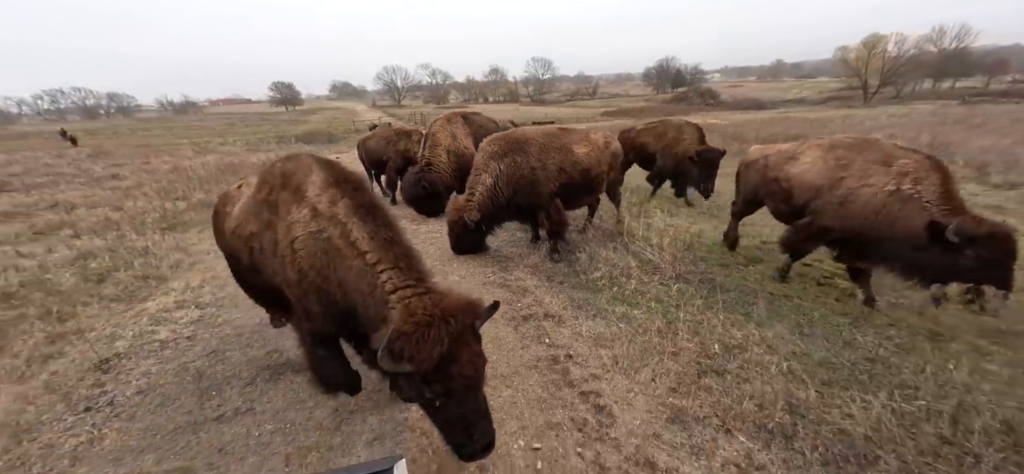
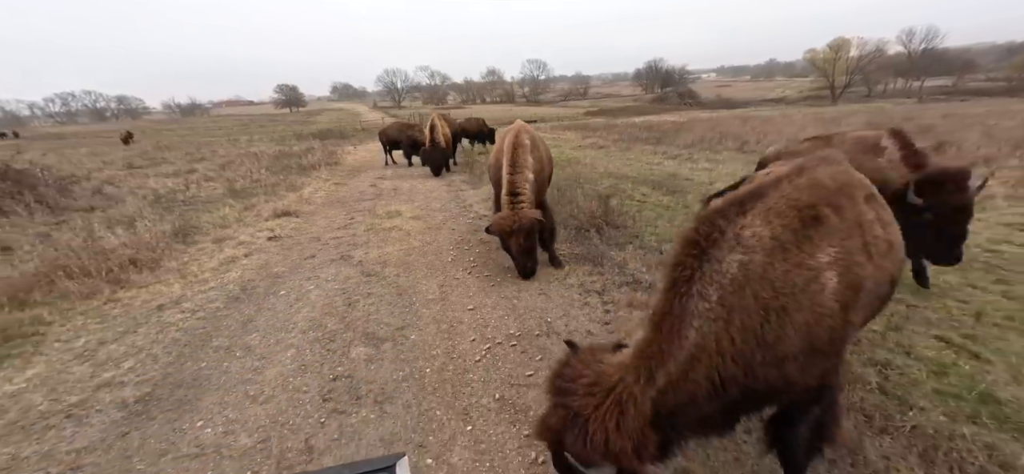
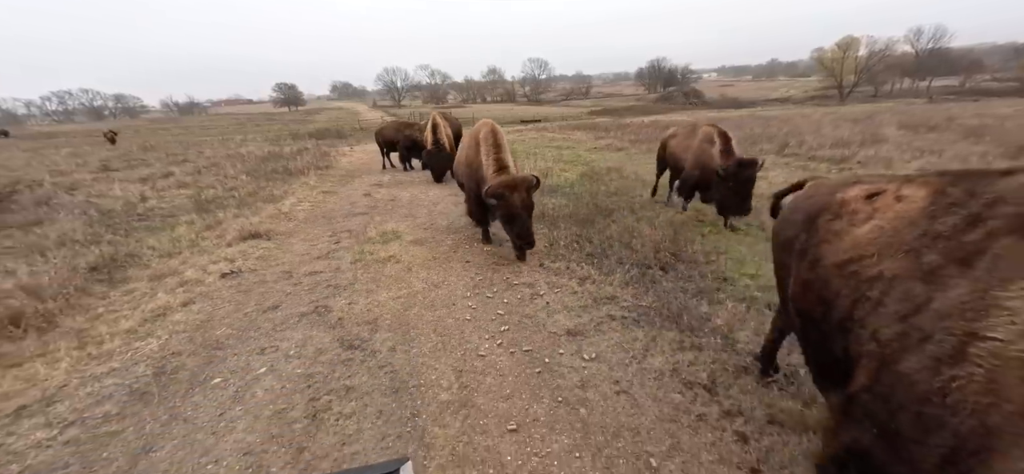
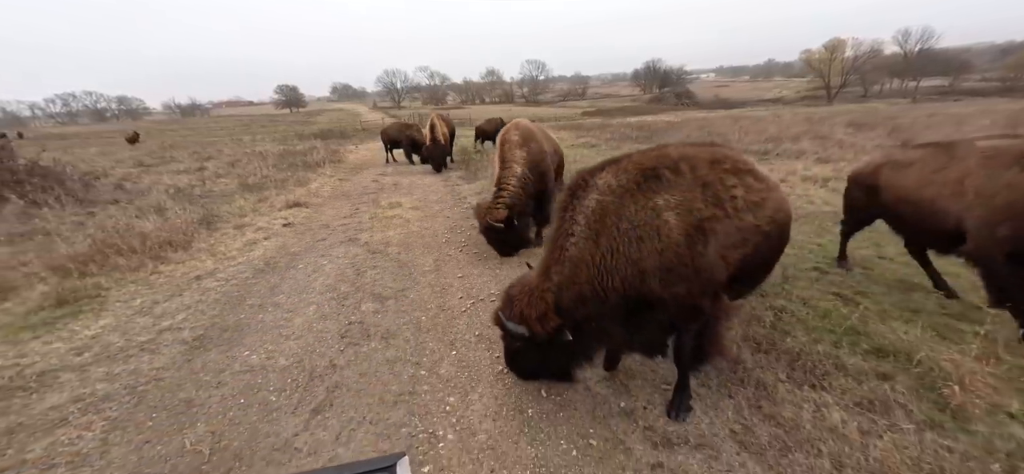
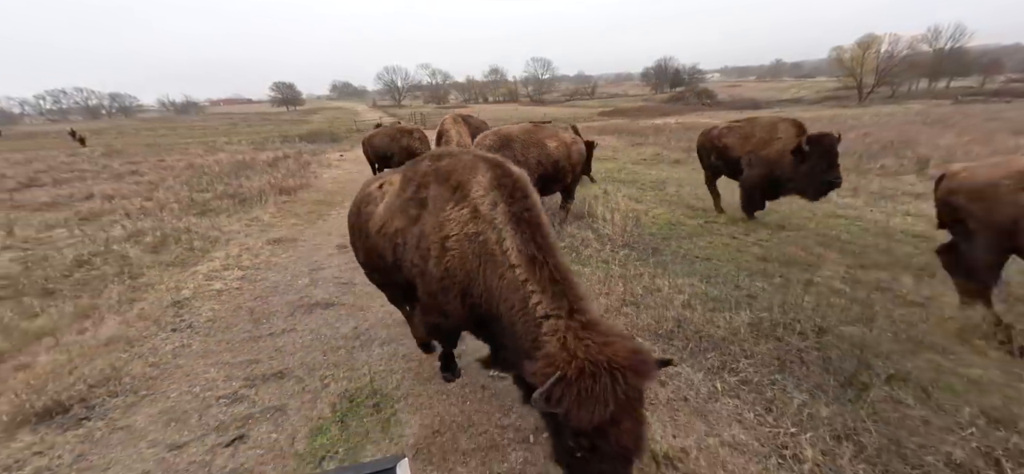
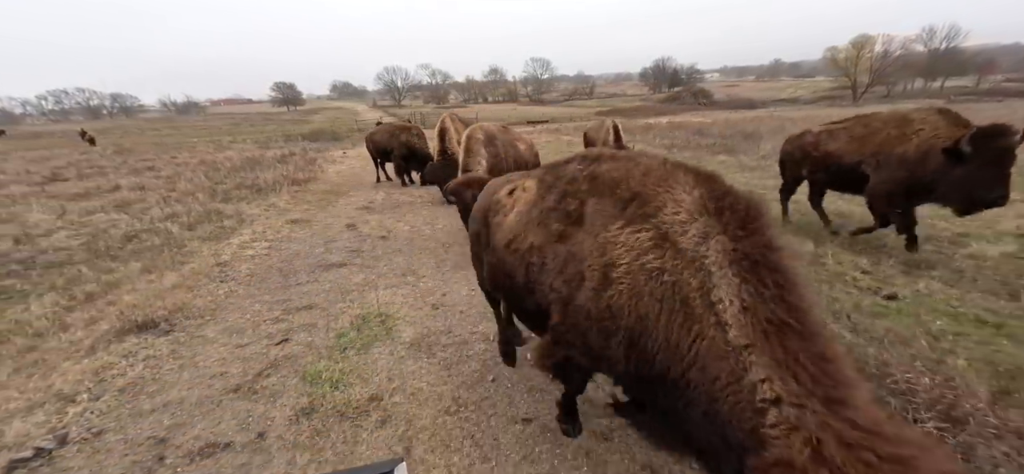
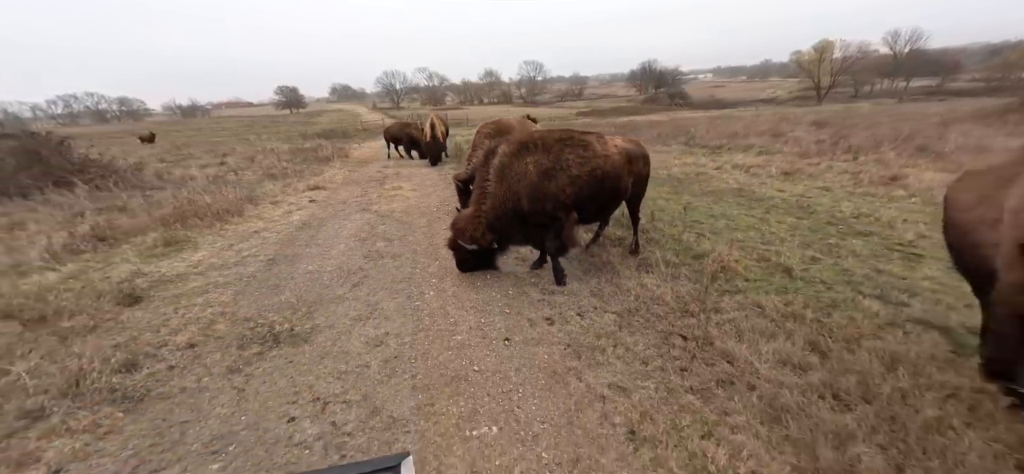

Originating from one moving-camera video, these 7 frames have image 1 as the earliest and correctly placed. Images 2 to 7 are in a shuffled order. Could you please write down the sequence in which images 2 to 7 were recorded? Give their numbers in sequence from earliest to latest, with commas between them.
5, 6, 3, 2, 4, 7
